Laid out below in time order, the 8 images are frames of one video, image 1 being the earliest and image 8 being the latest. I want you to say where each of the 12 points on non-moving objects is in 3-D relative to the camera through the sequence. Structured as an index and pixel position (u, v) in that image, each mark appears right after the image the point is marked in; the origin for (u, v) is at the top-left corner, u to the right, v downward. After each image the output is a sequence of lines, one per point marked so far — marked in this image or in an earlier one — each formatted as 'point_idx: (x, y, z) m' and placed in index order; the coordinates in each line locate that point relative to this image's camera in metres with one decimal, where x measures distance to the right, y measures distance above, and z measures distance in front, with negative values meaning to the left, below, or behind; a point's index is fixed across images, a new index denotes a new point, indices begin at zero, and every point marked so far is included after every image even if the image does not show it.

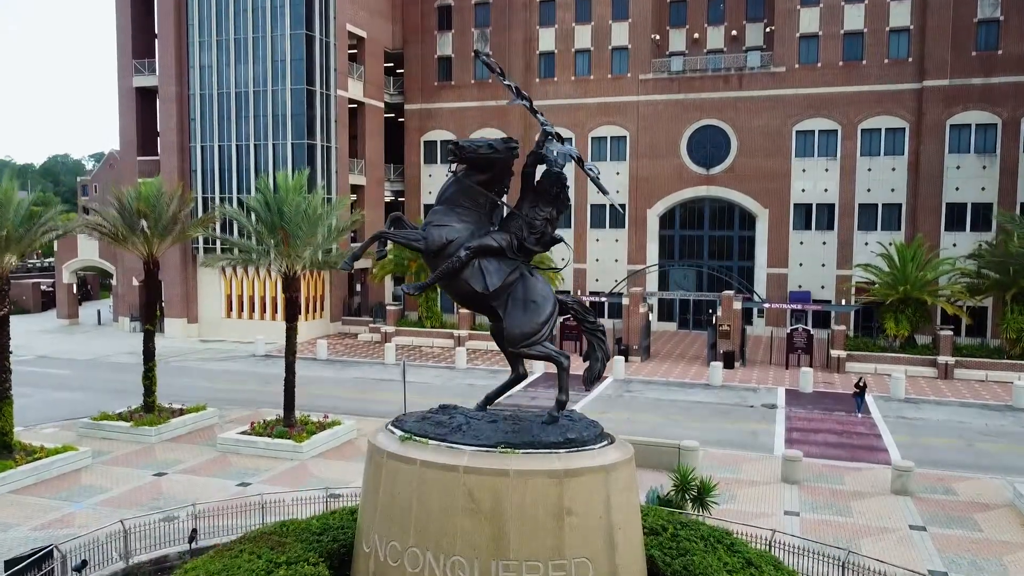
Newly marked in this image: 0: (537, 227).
0: (+0.3, +0.8, +10.7) m
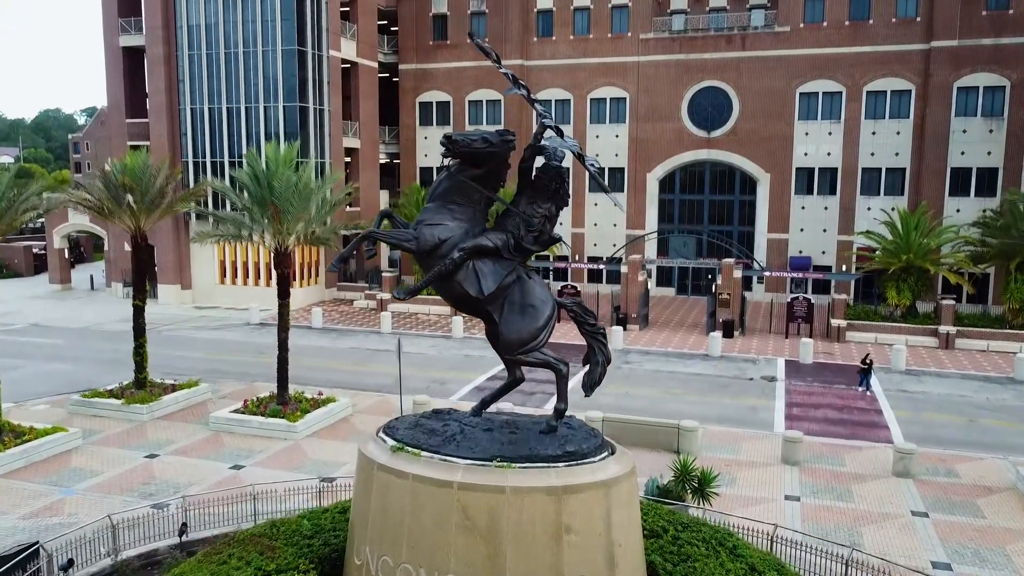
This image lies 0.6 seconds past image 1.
0: (+0.3, +0.8, +10.1) m
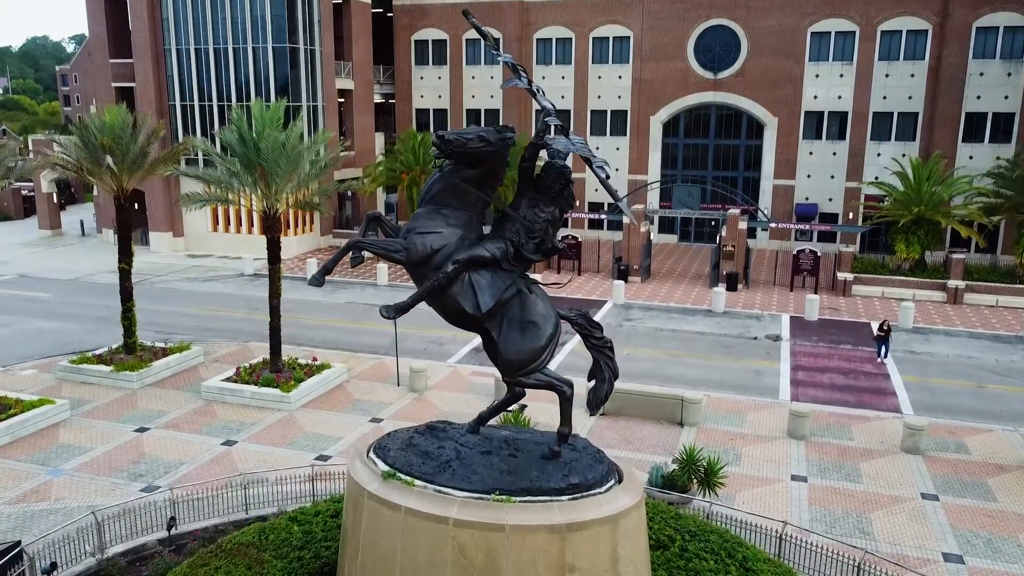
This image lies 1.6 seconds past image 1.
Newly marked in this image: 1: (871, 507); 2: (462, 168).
0: (+0.3, +0.7, +9.2) m
1: (+7.3, -4.5, +16.4) m
2: (-0.6, +1.4, +9.1) m
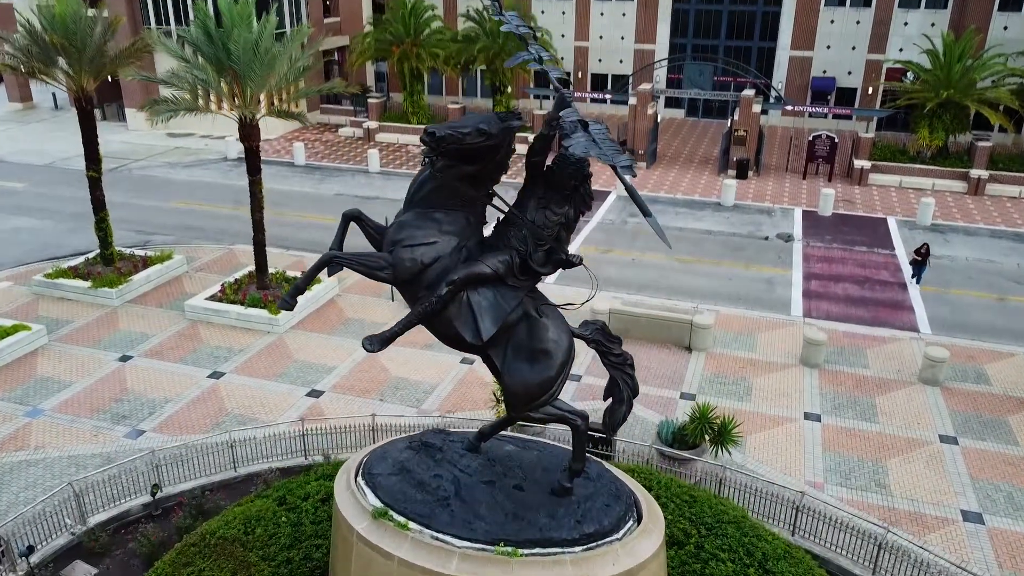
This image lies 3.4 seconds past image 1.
0: (+0.3, +0.5, +7.7) m
1: (+7.4, -3.2, +15.8) m
2: (-0.5, +1.1, +7.5) m
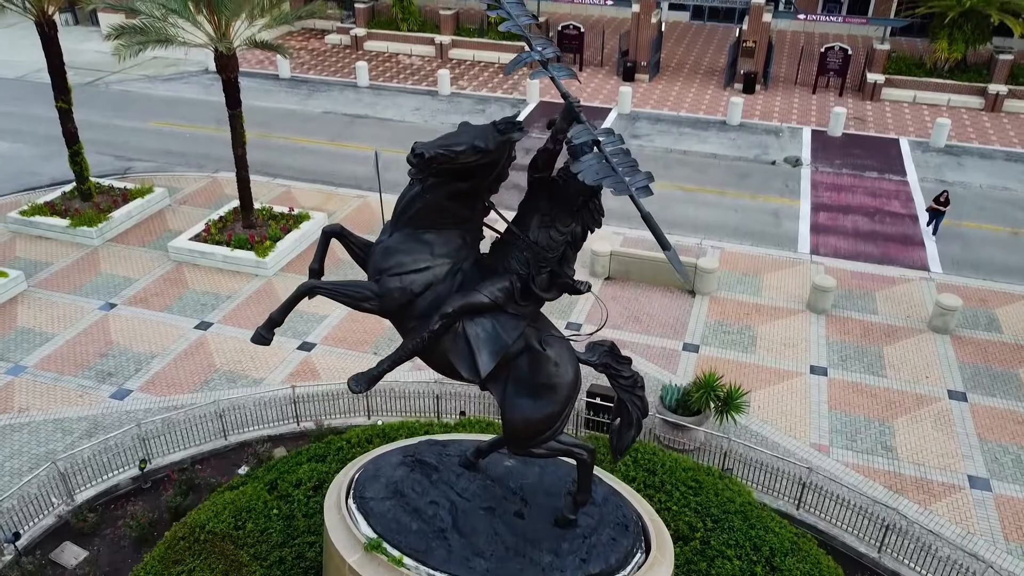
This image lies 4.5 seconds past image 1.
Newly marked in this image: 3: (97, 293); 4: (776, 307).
0: (+0.3, +0.2, +6.9) m
1: (+7.3, -2.4, +15.4) m
2: (-0.5, +0.9, +6.6) m
3: (-9.8, -0.1, +19.0) m
4: (+6.1, -0.4, +18.7) m
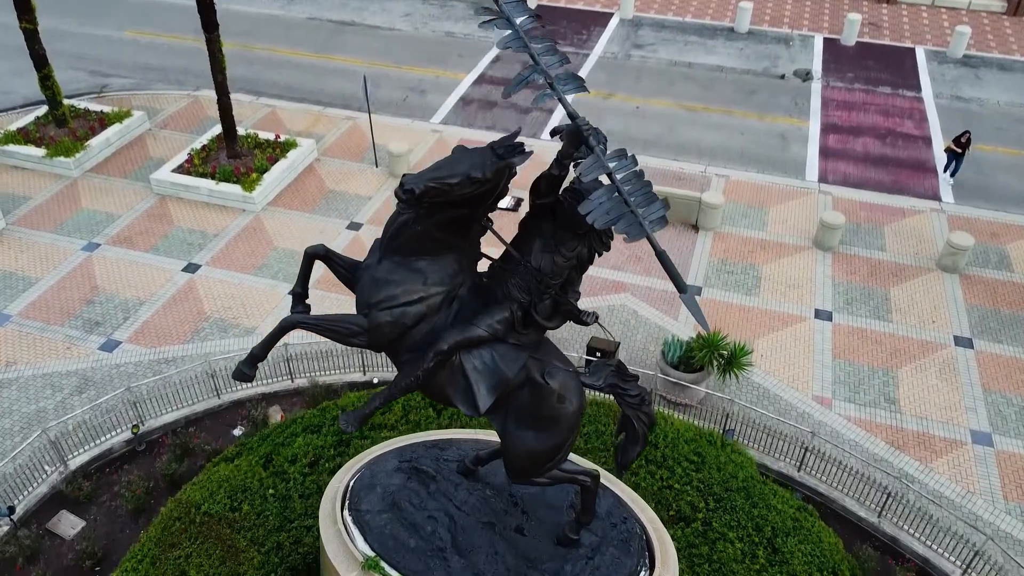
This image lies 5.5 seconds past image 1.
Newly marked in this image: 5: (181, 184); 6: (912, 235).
0: (+0.3, 0.0, +6.3) m
1: (+7.3, -1.4, +15.2) m
2: (-0.5, +0.6, +5.9) m
3: (-9.9, +1.3, +18.4) m
4: (+6.1, +1.0, +18.2) m
5: (-7.9, +2.5, +19.3) m
6: (+9.2, +1.2, +18.5) m
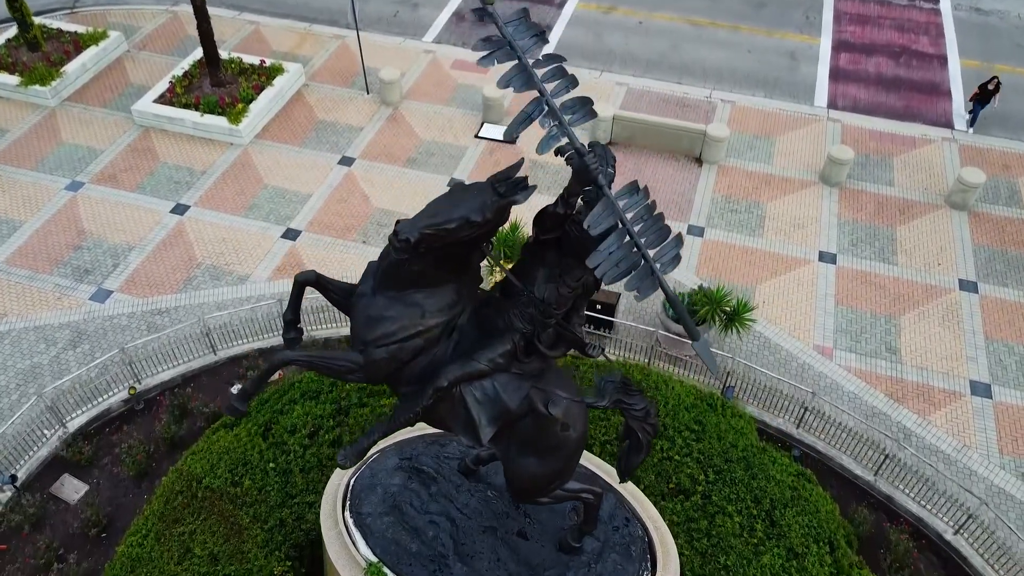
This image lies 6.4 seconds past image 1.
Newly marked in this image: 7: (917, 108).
0: (+0.4, -0.3, +6.0) m
1: (+7.3, -0.4, +15.0) m
2: (-0.5, +0.3, +5.5) m
3: (-9.9, +2.6, +17.7) m
4: (+6.0, +2.4, +17.6) m
5: (-8.0, +3.9, +18.5) m
6: (+9.1, +2.7, +18.0) m
7: (+10.0, +4.4, +19.9) m
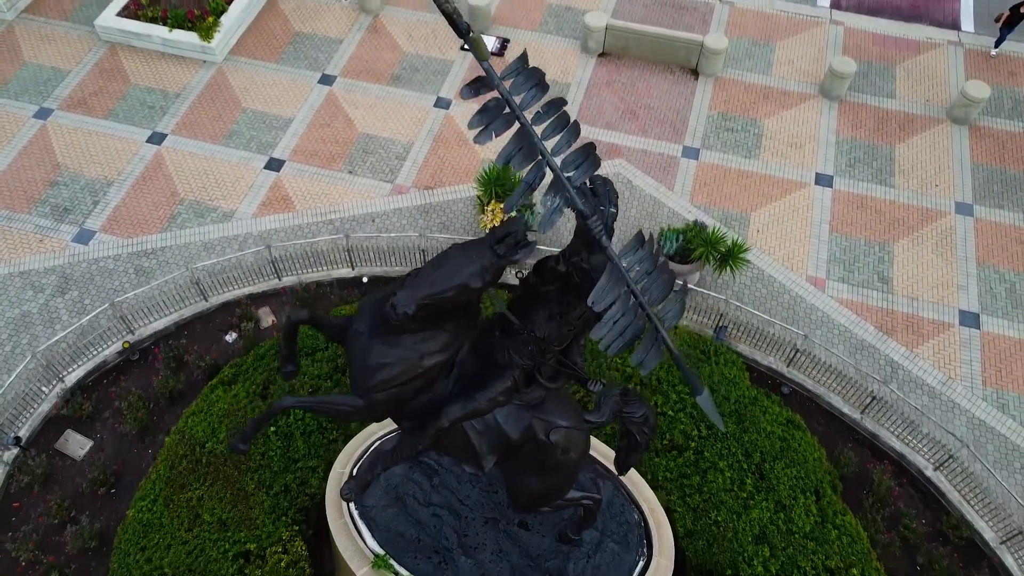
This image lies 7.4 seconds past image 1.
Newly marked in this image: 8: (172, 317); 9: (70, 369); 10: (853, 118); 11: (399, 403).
0: (+0.4, -0.5, +5.9) m
1: (+7.1, +1.0, +14.9) m
2: (-0.5, -0.1, +5.4) m
3: (-10.1, +4.1, +16.9) m
4: (+5.8, +4.1, +17.0) m
5: (-8.2, +5.5, +17.4) m
6: (+8.9, +4.5, +17.3) m
7: (+9.7, +6.6, +18.9) m
8: (-5.5, -0.5, +13.1) m
9: (-6.9, -1.3, +12.5) m
10: (+7.0, +3.5, +16.6) m
11: (-0.8, -0.9, +6.0) m
